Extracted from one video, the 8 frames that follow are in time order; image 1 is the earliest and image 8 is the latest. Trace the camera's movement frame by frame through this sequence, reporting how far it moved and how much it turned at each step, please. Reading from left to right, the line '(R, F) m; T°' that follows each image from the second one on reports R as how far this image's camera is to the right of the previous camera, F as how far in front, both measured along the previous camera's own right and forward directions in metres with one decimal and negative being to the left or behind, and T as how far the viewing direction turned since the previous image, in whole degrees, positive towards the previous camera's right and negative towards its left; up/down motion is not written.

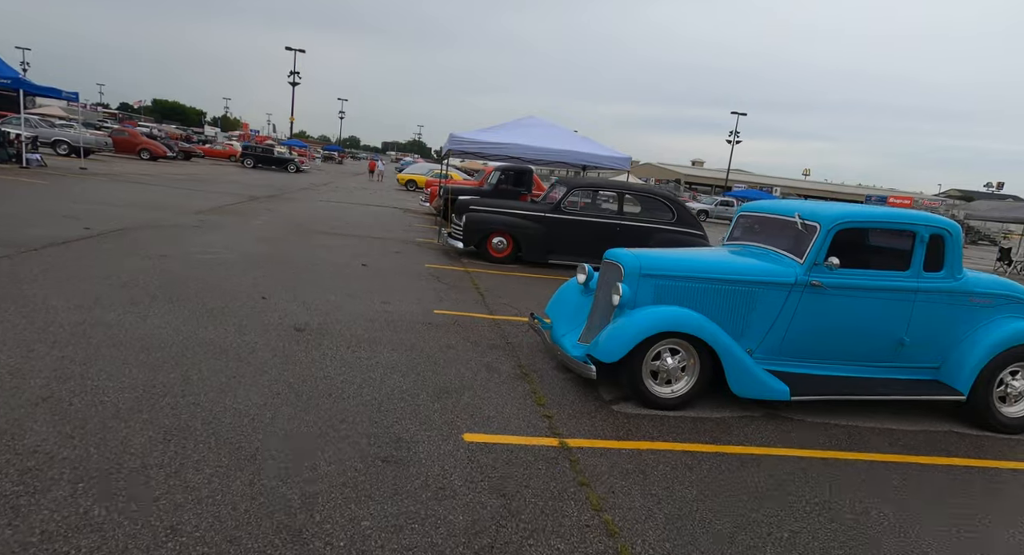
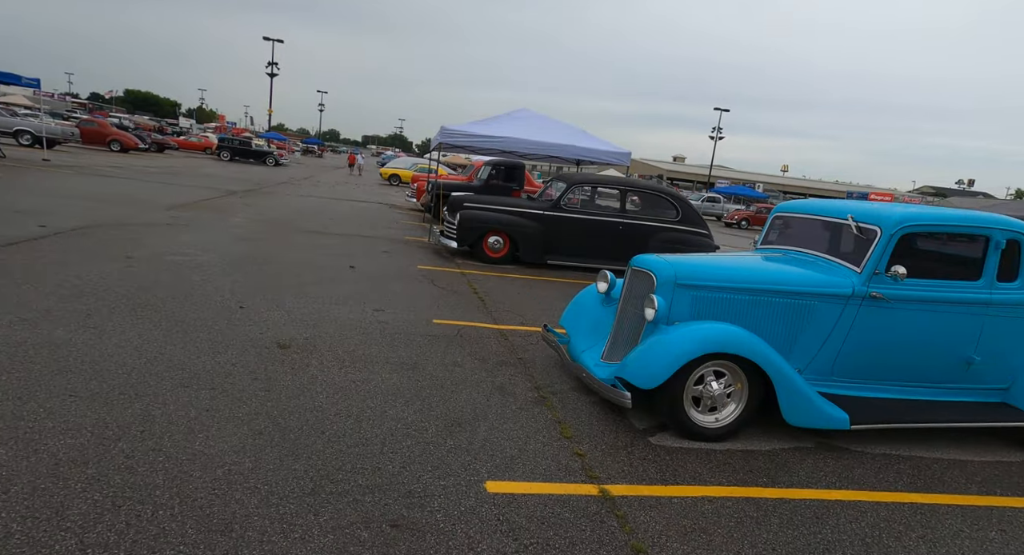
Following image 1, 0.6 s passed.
(-0.3, +0.7) m; +2°
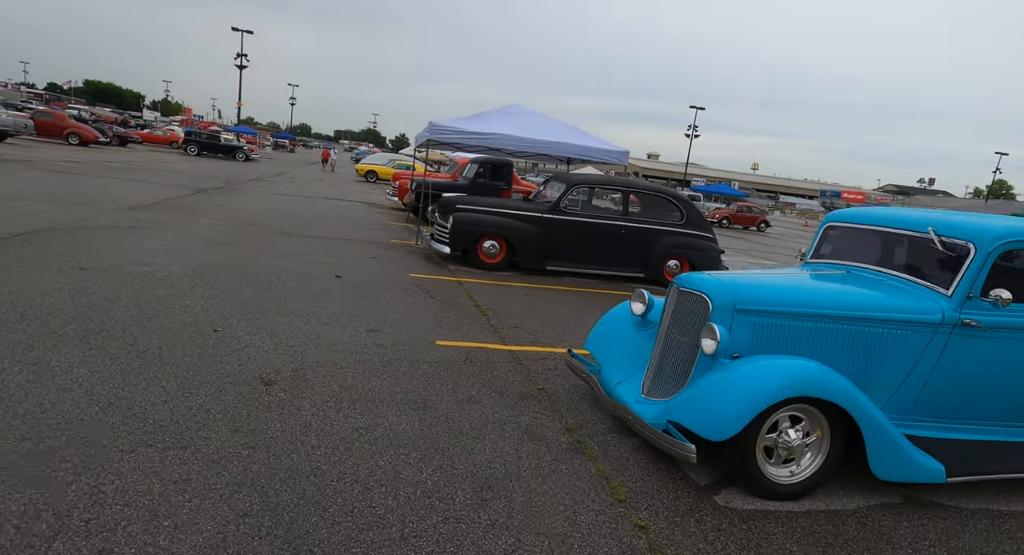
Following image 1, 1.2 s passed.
(-0.3, +0.7) m; +2°
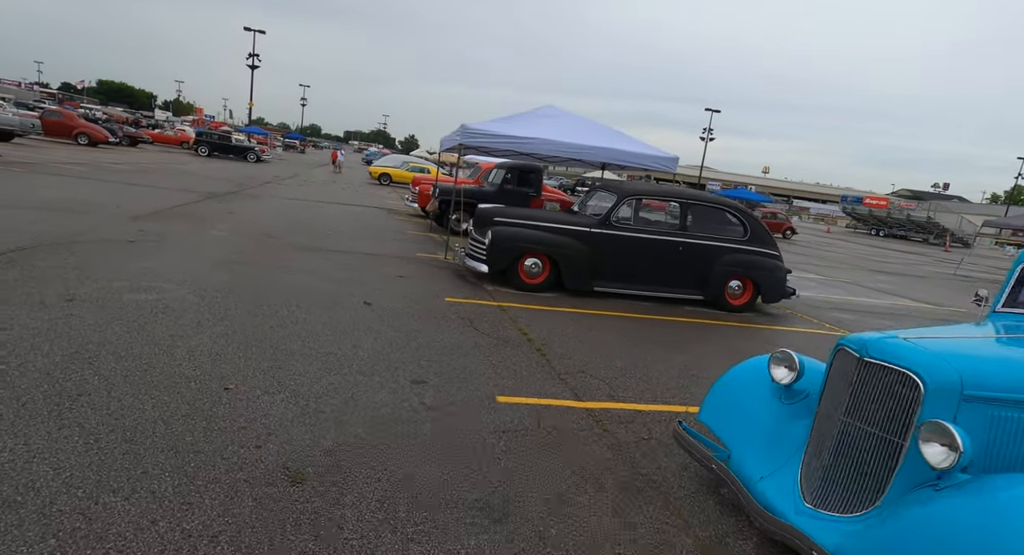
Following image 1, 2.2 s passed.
(-0.5, +1.1) m; -1°
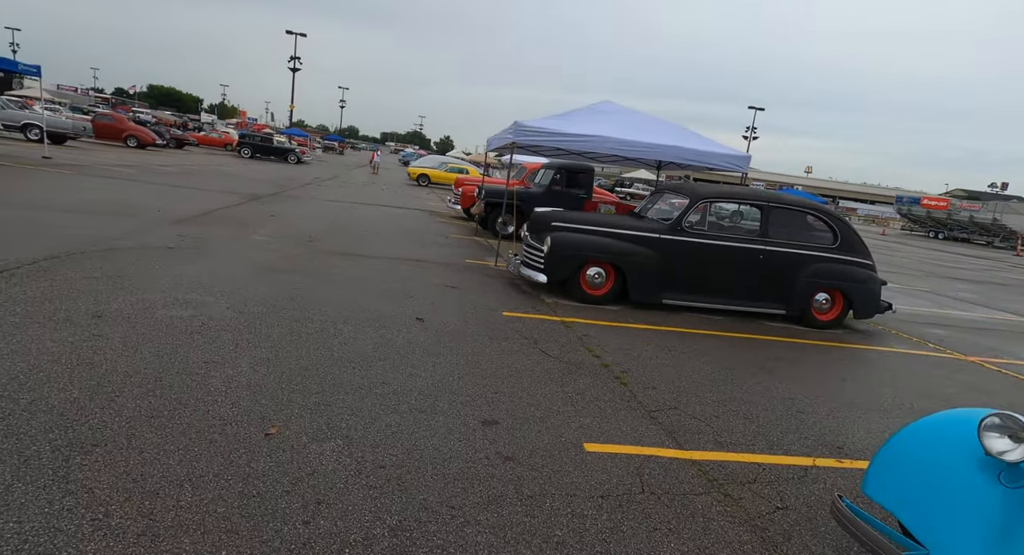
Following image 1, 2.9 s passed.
(-0.3, +0.8) m; -3°
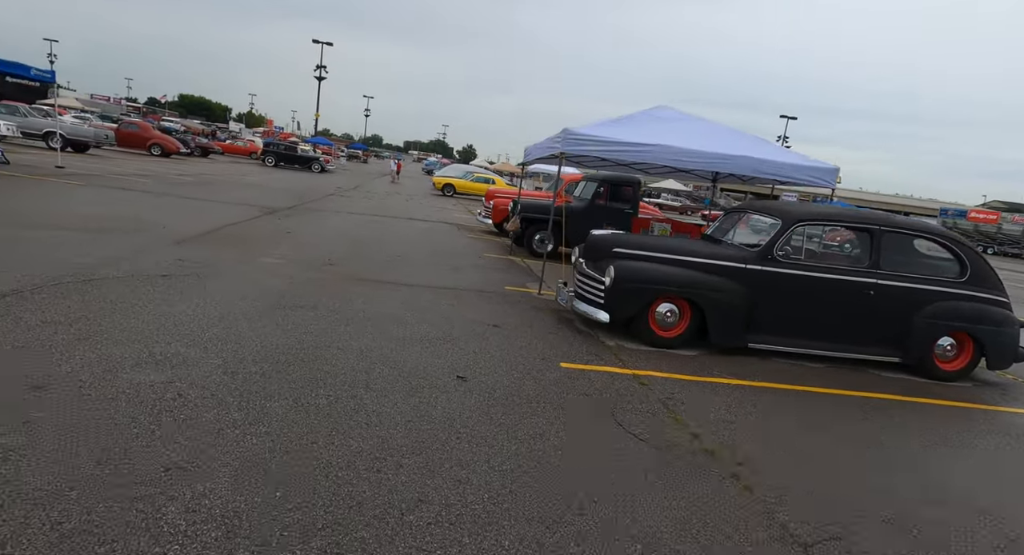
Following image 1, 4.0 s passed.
(-0.4, +1.4) m; -2°
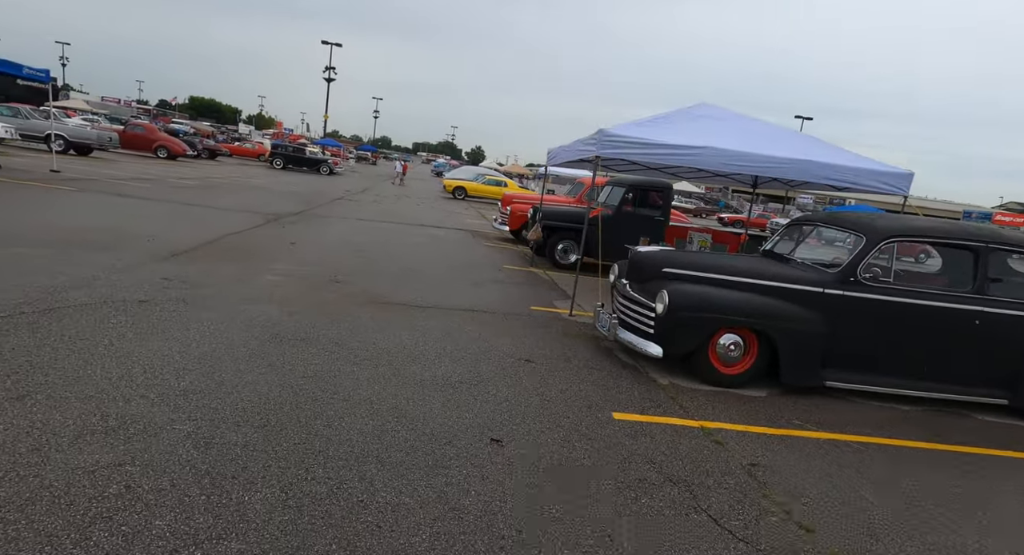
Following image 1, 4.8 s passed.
(-0.2, +1.0) m; -1°
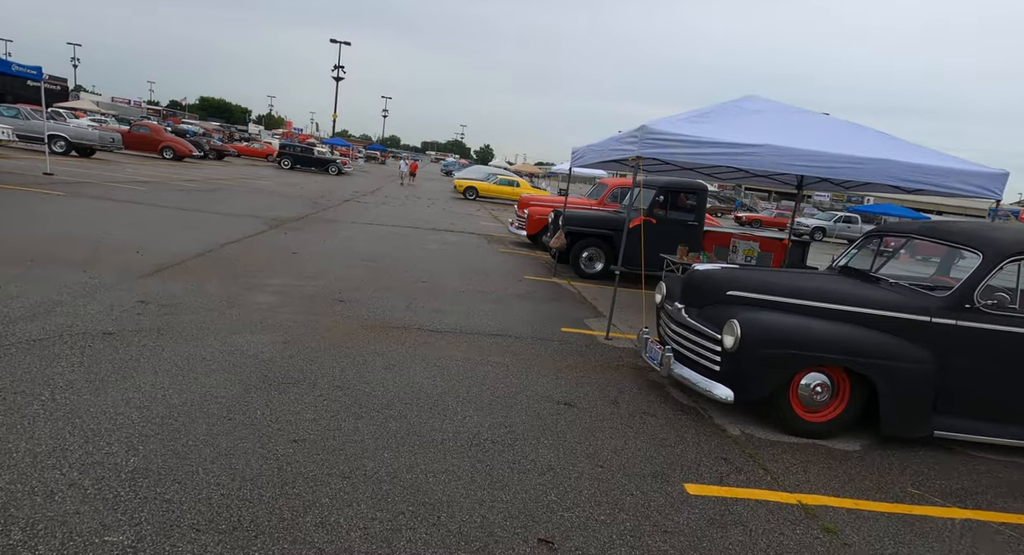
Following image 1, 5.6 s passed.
(-0.2, +1.0) m; -1°
